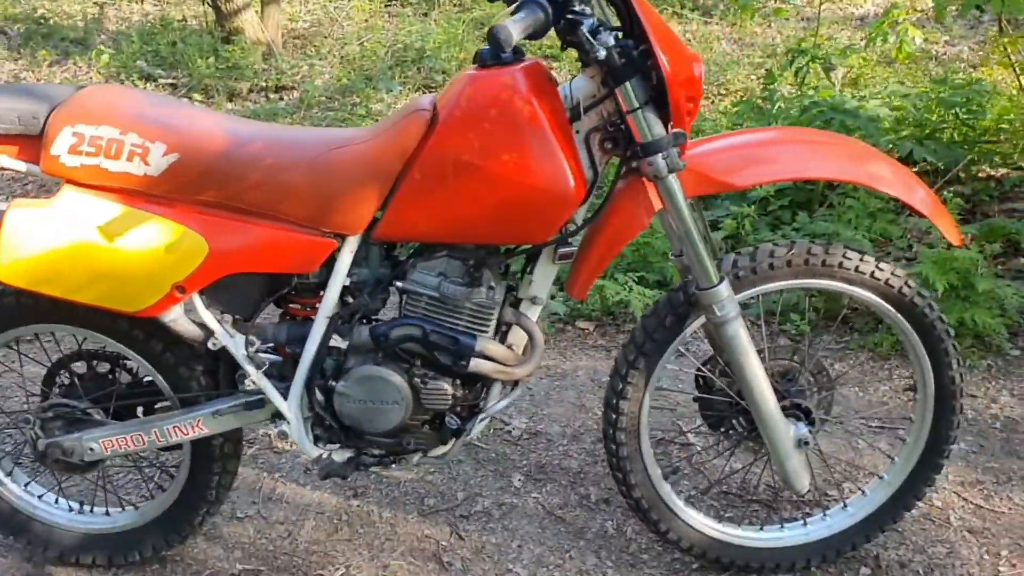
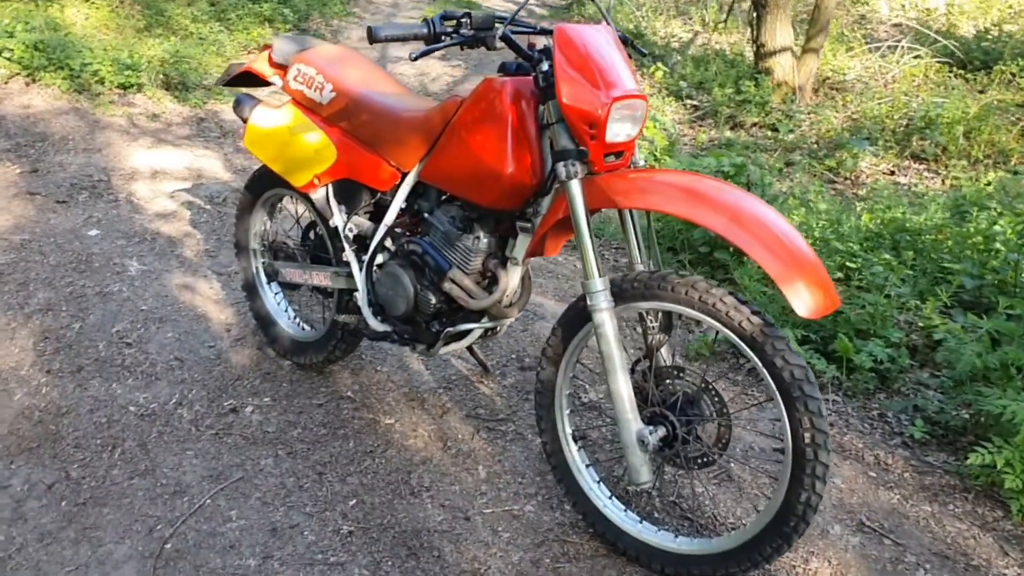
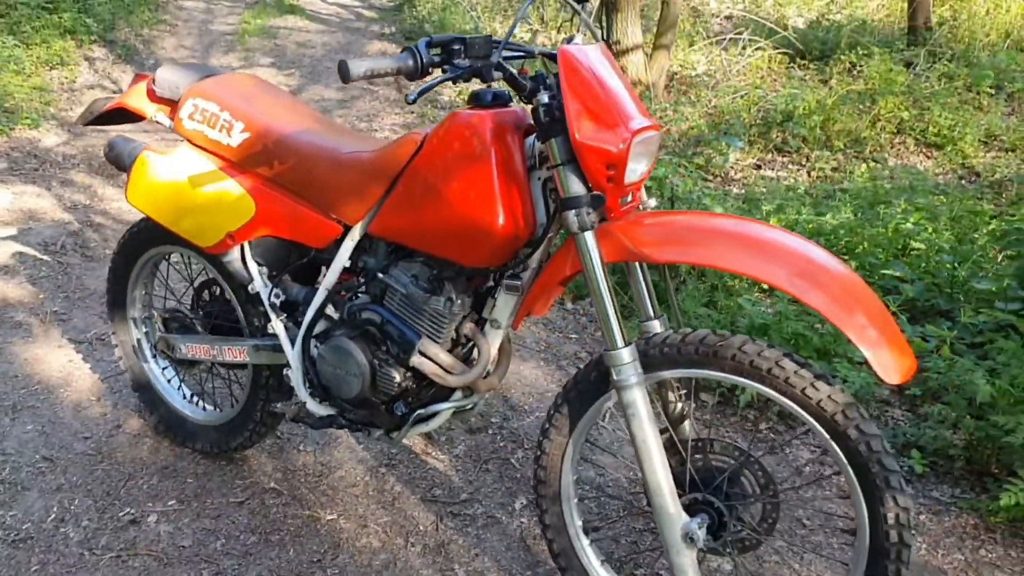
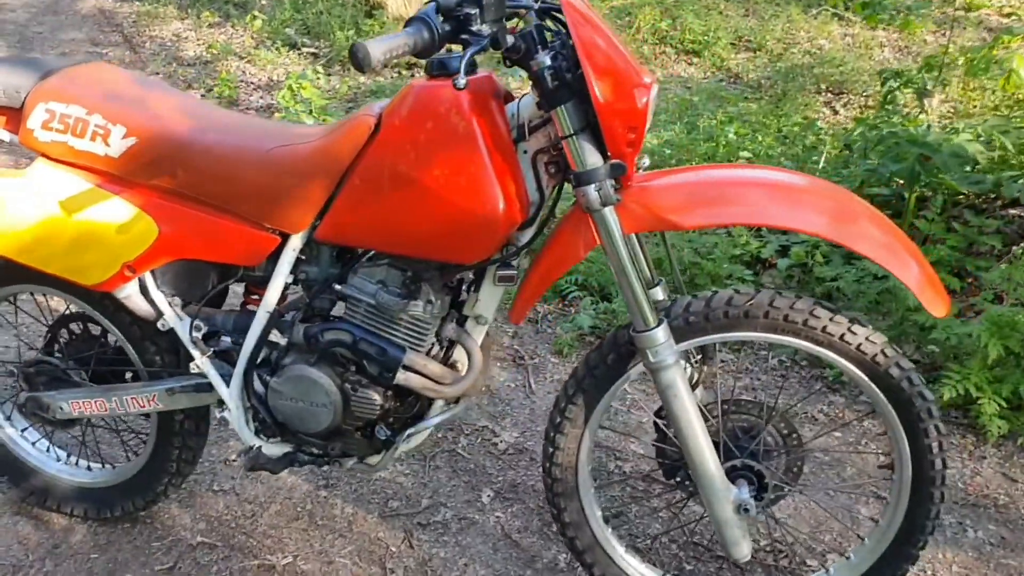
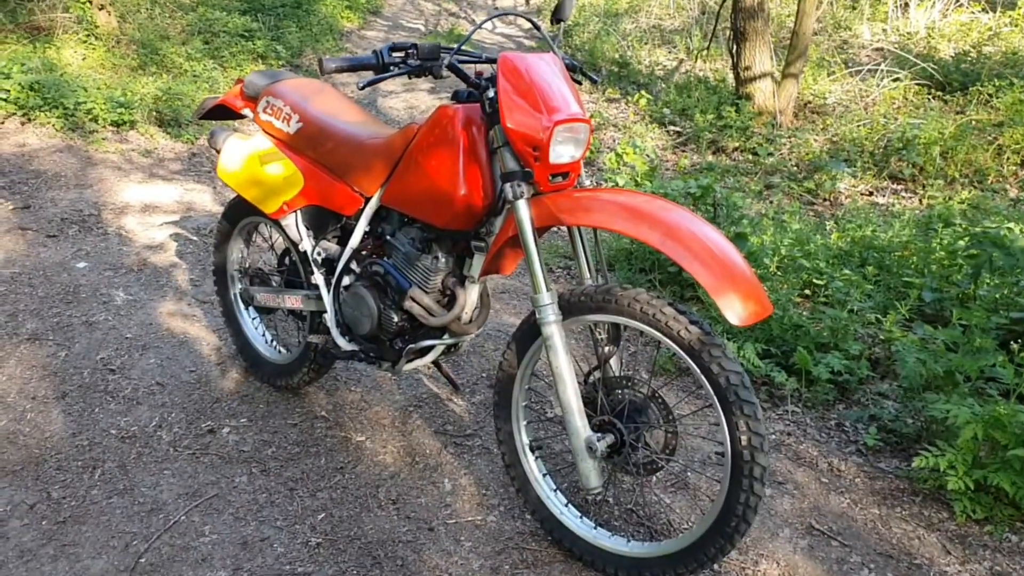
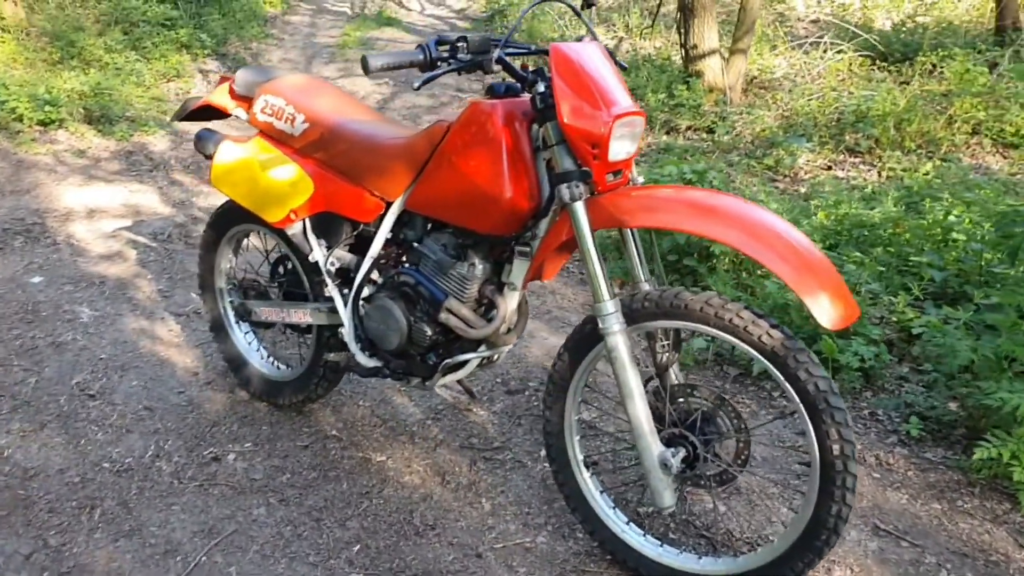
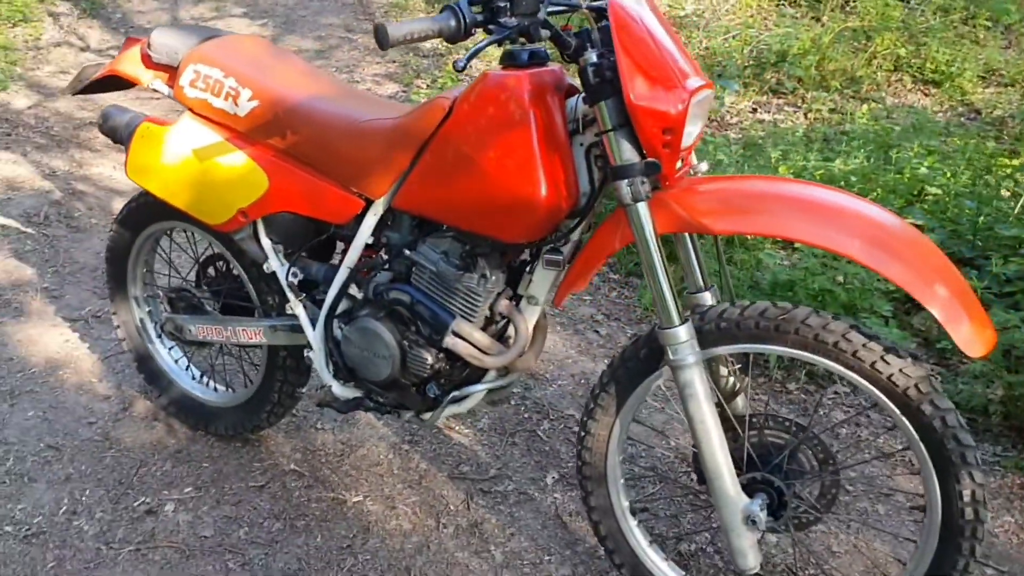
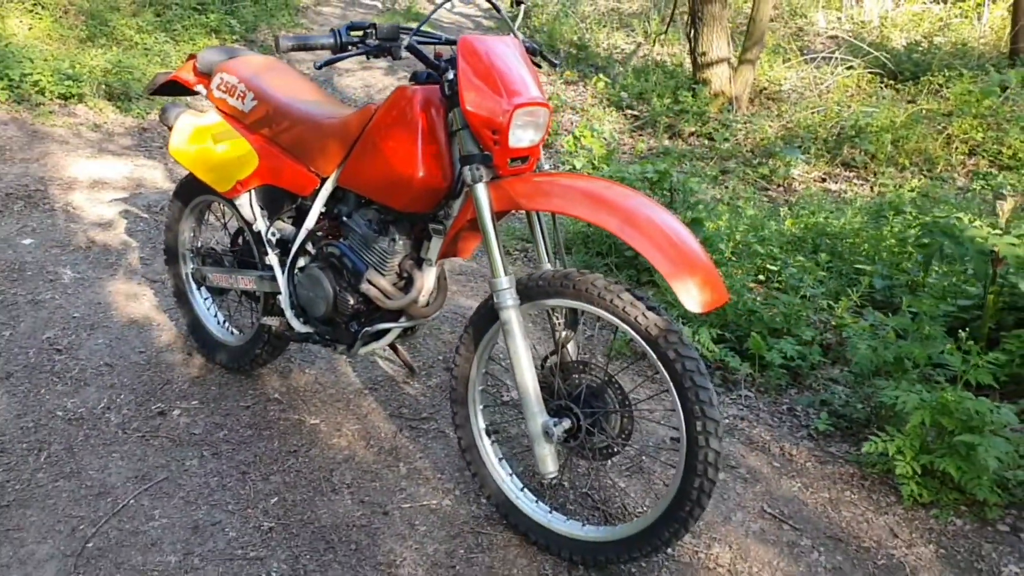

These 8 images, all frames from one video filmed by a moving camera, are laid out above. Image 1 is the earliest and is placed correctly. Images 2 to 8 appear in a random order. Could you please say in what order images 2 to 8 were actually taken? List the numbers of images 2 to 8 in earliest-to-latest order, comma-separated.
4, 7, 3, 8, 5, 2, 6
